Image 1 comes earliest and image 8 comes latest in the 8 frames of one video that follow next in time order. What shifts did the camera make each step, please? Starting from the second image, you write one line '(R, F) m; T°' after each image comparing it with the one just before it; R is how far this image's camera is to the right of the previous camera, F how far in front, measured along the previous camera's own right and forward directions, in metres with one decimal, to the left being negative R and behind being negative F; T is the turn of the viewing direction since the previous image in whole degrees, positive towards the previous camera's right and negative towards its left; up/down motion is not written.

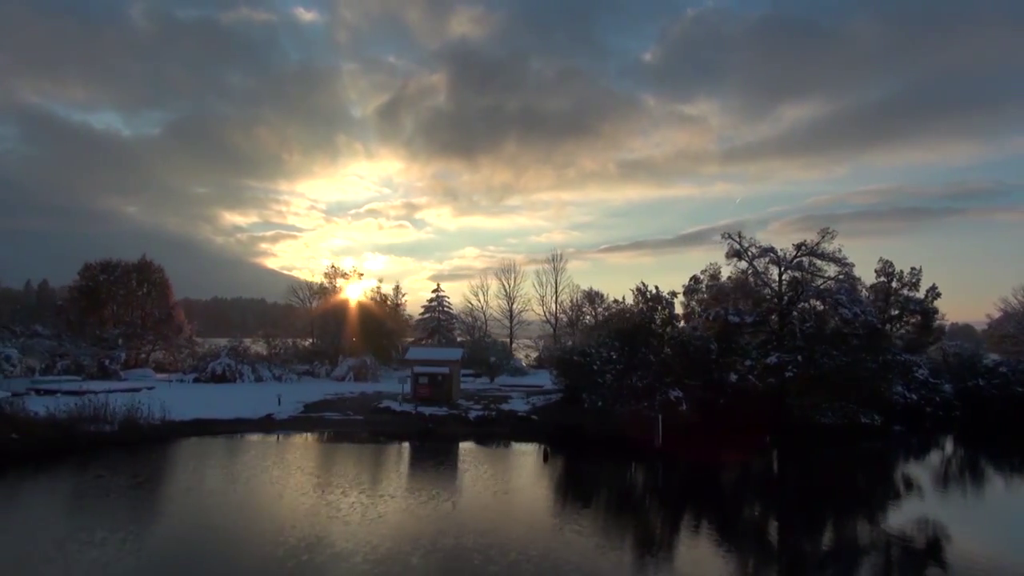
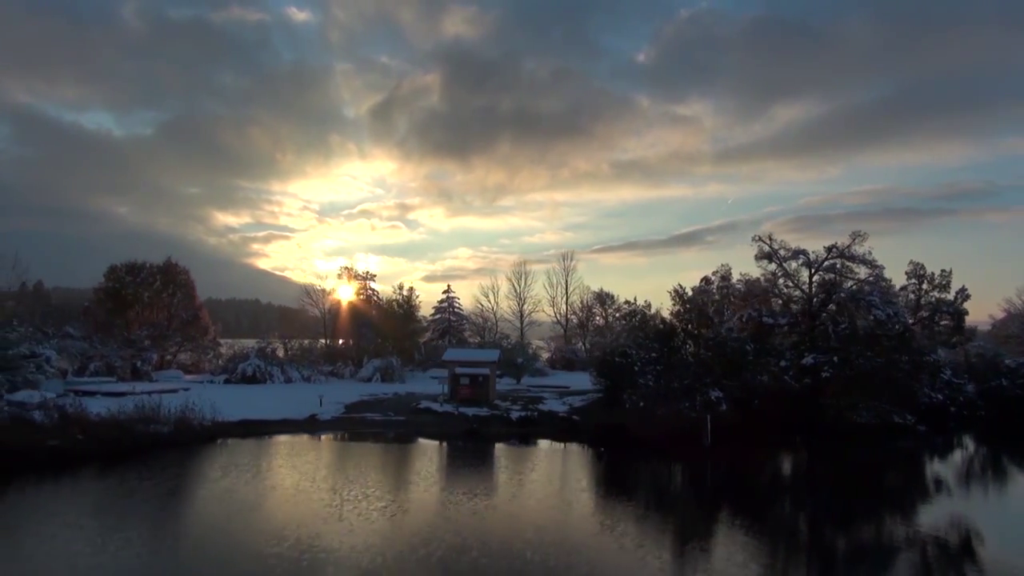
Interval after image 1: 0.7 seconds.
(-1.9, -0.3) m; 0°
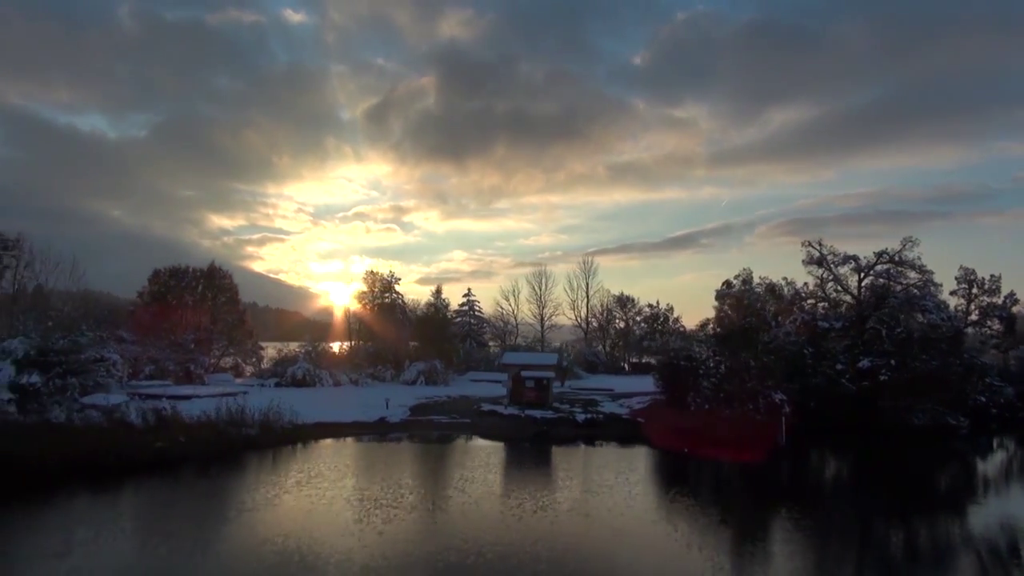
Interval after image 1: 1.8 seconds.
(-2.8, -0.5) m; 0°
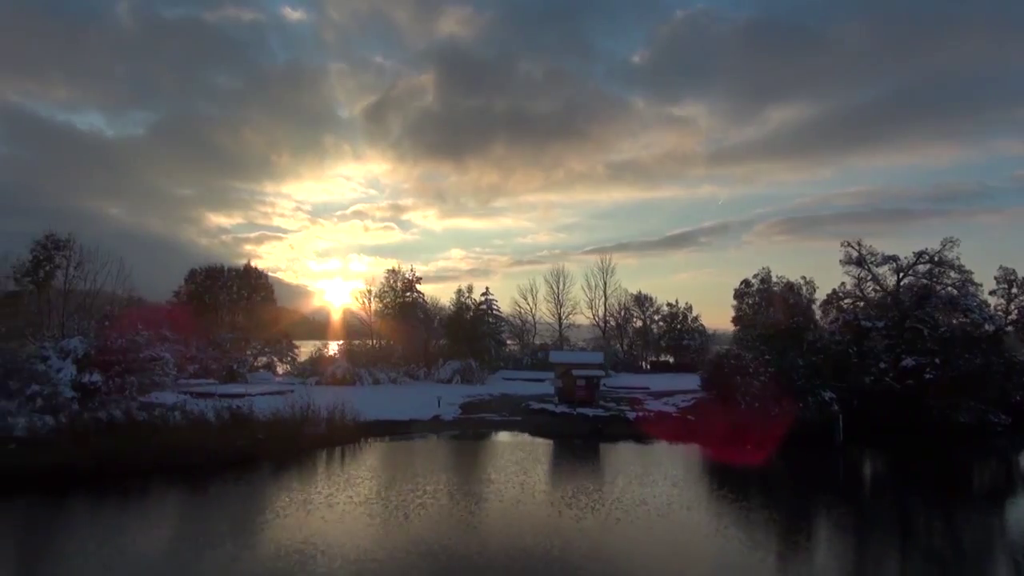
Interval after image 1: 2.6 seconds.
(-2.2, -0.4) m; 0°
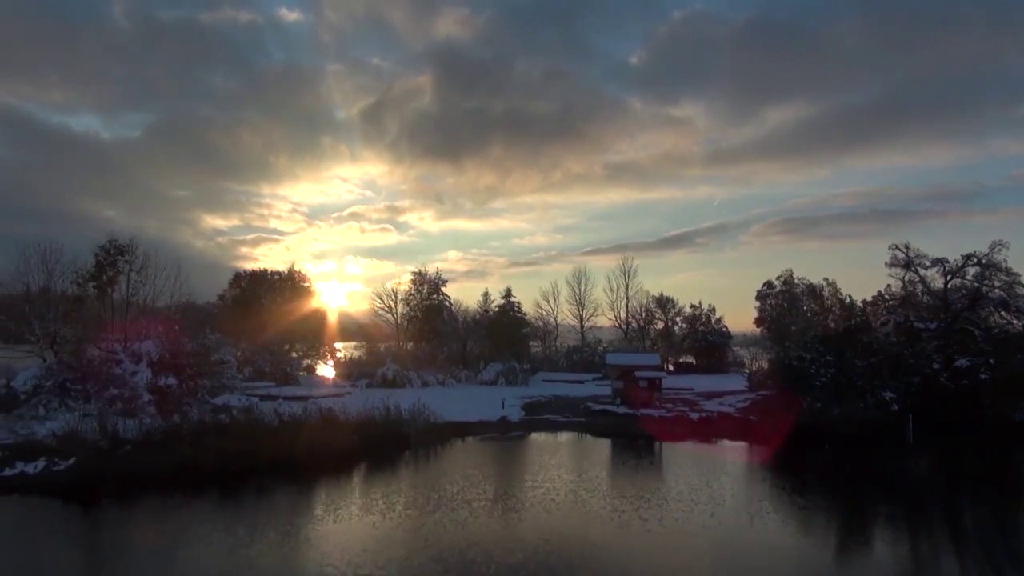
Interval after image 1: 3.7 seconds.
(-2.8, -0.6) m; 0°
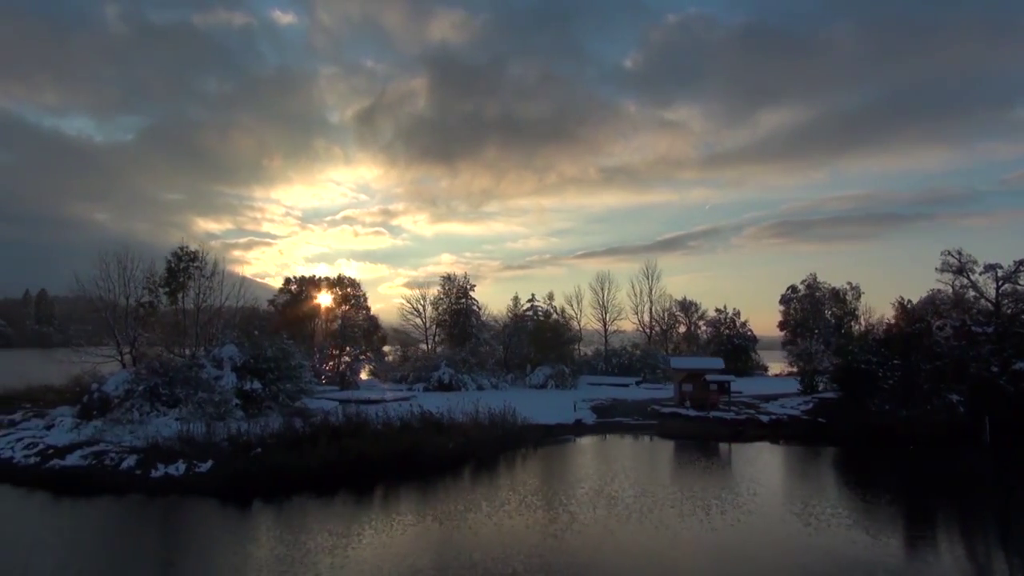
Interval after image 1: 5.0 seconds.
(-3.5, -0.7) m; 0°
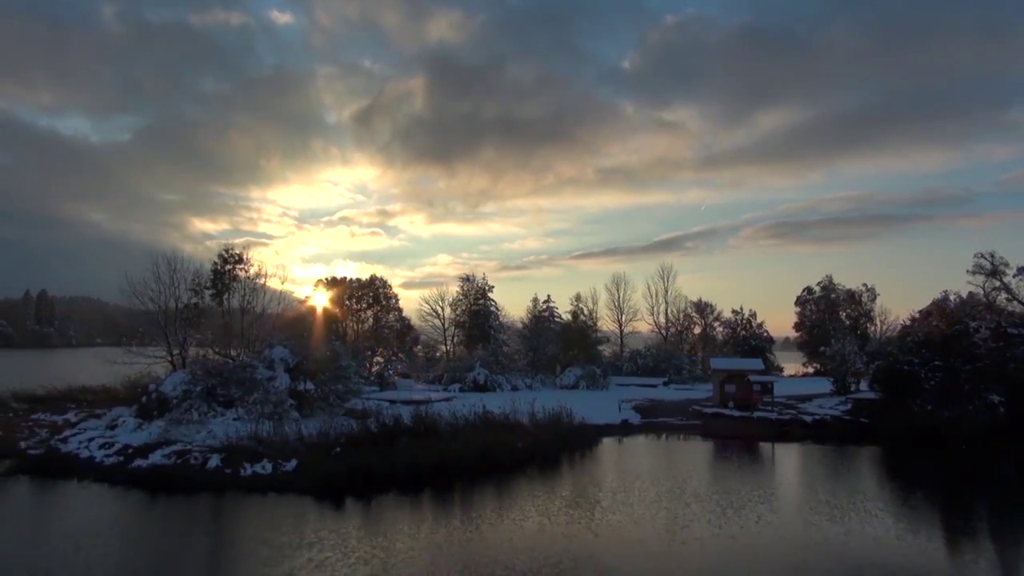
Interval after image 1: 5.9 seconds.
(-2.2, -0.5) m; 0°
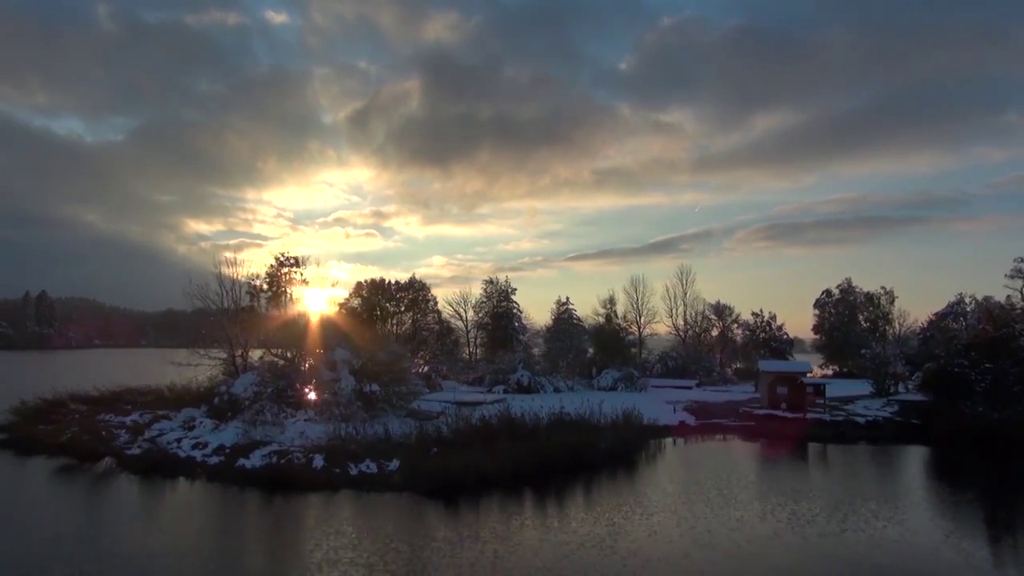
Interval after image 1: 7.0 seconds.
(-2.9, -0.6) m; 0°
